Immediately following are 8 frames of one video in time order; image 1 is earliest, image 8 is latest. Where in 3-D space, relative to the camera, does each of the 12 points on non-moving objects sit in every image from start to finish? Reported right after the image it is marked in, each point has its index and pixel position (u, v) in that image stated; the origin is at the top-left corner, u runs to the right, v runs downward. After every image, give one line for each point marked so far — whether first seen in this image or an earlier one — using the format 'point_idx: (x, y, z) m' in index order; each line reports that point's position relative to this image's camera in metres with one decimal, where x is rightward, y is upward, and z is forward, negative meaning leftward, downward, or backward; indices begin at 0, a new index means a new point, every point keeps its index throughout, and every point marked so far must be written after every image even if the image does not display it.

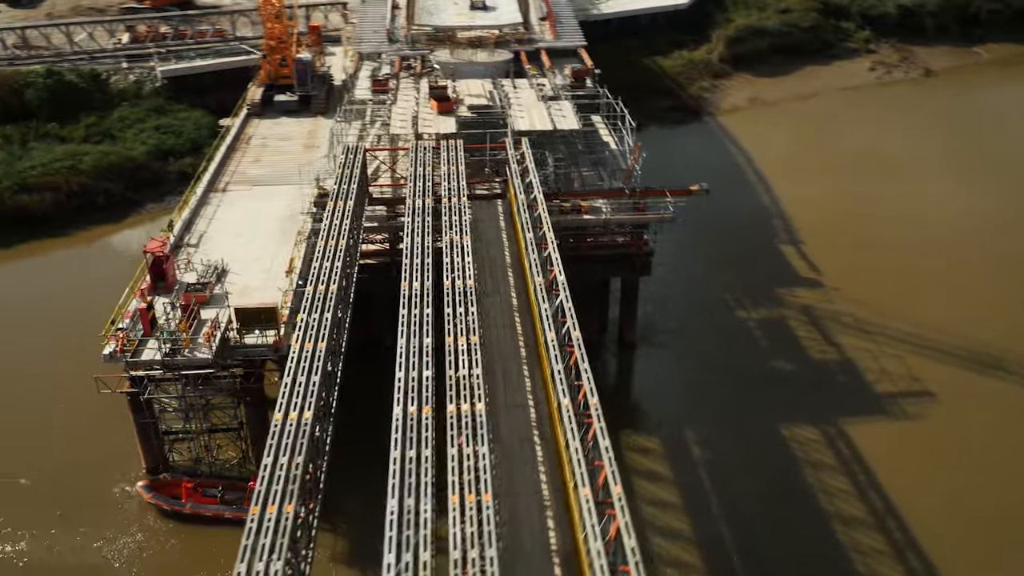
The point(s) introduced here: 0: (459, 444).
0: (-1.1, -3.0, +16.6) m
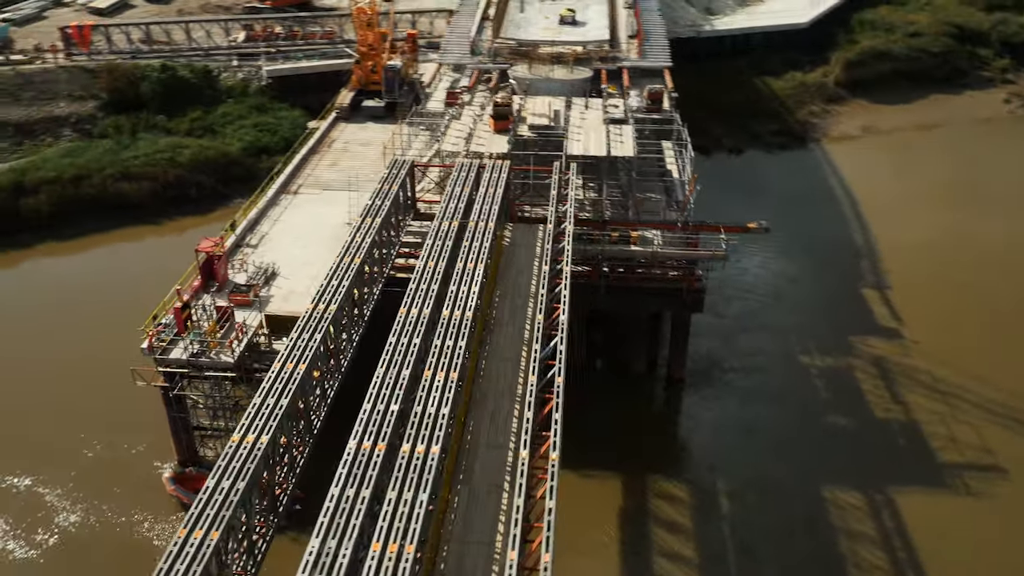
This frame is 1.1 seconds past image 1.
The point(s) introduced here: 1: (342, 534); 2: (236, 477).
0: (-2.1, -3.7, +16.2) m
1: (-3.1, -4.3, +15.3) m
2: (-5.3, -3.6, +16.5) m
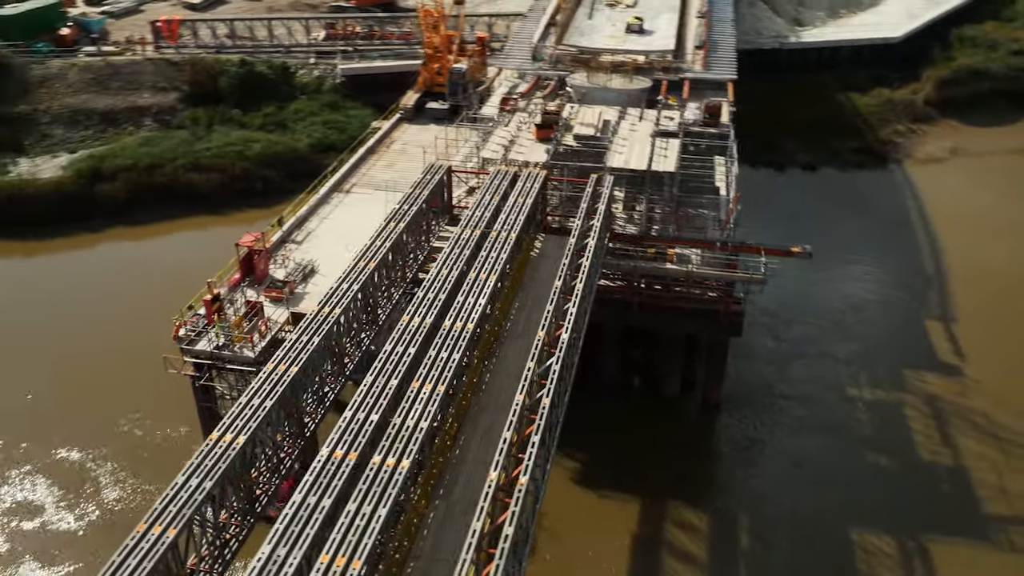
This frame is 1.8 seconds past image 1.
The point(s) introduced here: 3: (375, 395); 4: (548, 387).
0: (-2.8, -3.9, +16.0) m
1: (-3.9, -4.4, +15.2) m
2: (-5.9, -3.6, +16.7) m
3: (-3.0, -2.3, +18.9) m
4: (+0.7, -2.1, +19.2) m
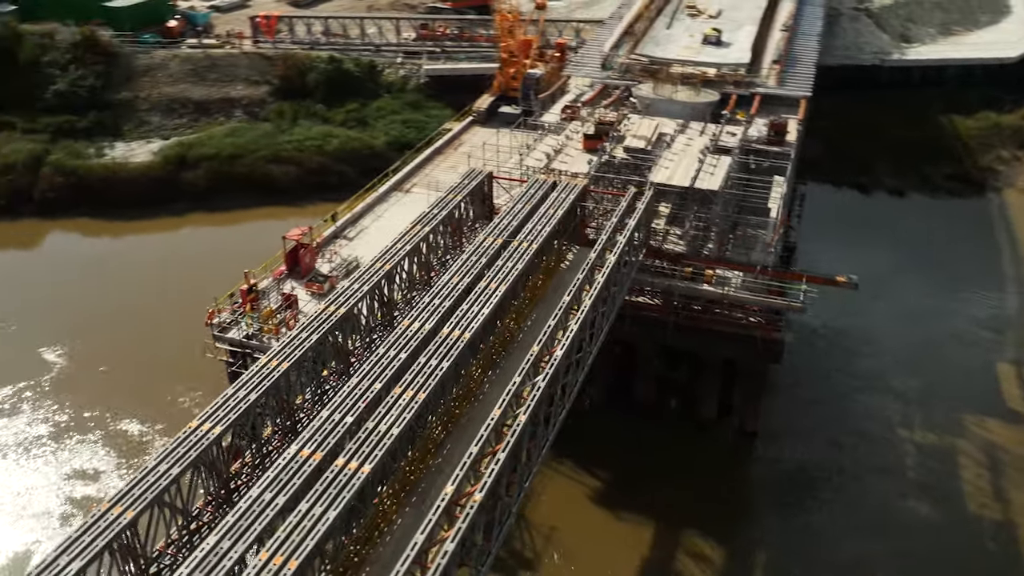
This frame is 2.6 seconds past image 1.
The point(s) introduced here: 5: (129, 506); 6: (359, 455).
0: (-3.6, -3.9, +16.2) m
1: (-4.9, -4.4, +15.5) m
2: (-6.6, -3.4, +17.2) m
3: (-3.4, -2.4, +19.1) m
4: (+0.3, -2.5, +18.9) m
5: (-7.0, -4.0, +16.2) m
6: (-3.0, -3.3, +17.3) m
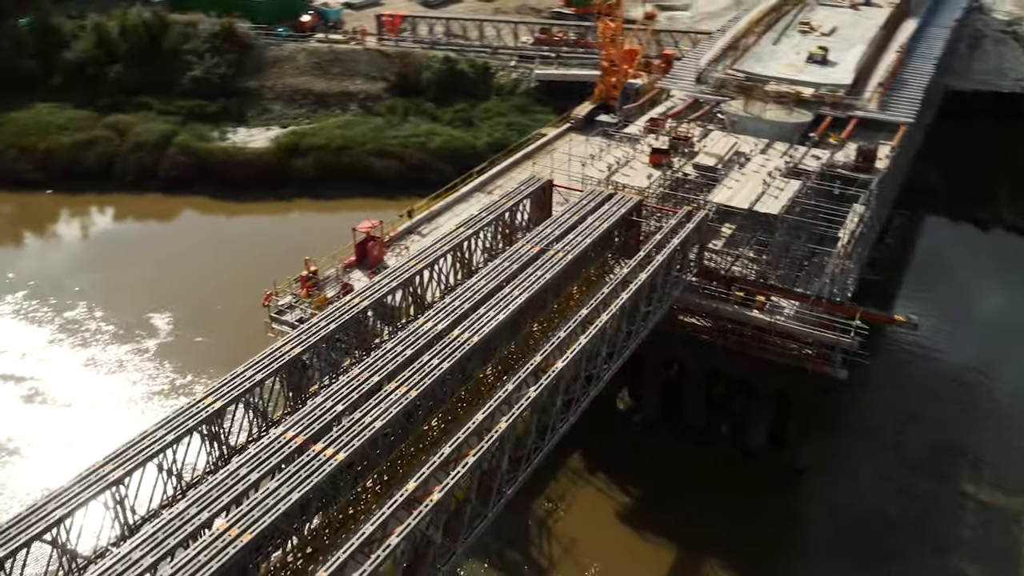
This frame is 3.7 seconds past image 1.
0: (-4.4, -3.7, +17.0) m
1: (-5.7, -4.1, +16.6) m
2: (-7.1, -3.0, +18.5) m
3: (-3.6, -2.3, +19.9) m
4: (+0.1, -2.7, +19.1) m
5: (-7.7, -3.5, +17.5) m
6: (-3.5, -3.2, +18.1) m
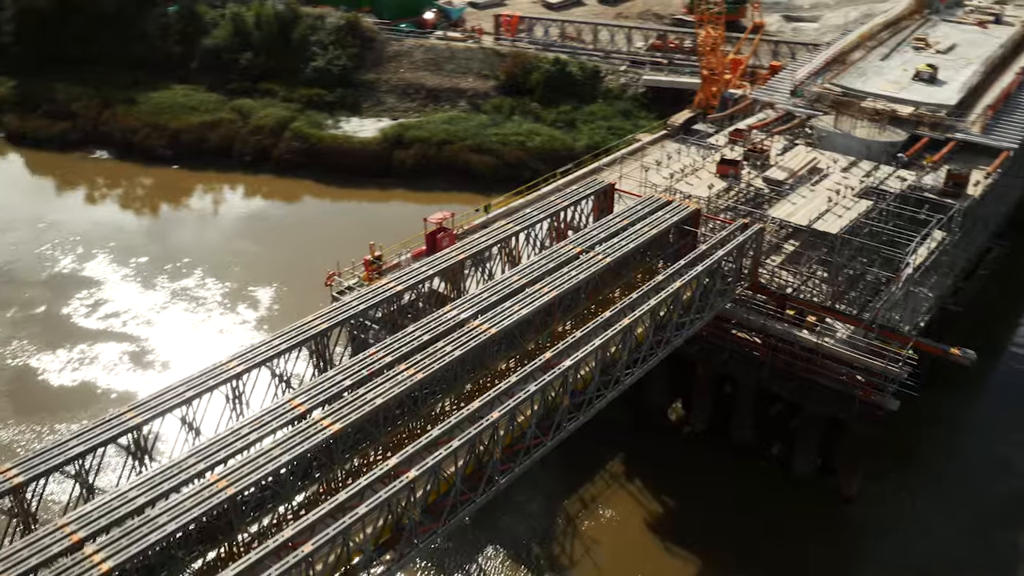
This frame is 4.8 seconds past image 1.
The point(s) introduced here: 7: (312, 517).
0: (-4.8, -3.2, +18.2) m
1: (-6.2, -3.5, +17.9) m
2: (-7.2, -2.3, +20.1) m
3: (-3.4, -1.8, +20.9) m
4: (0.0, -2.5, +19.5) m
5: (-8.0, -2.7, +19.2) m
6: (-3.7, -2.7, +19.1) m
7: (-3.8, -4.3, +16.5) m
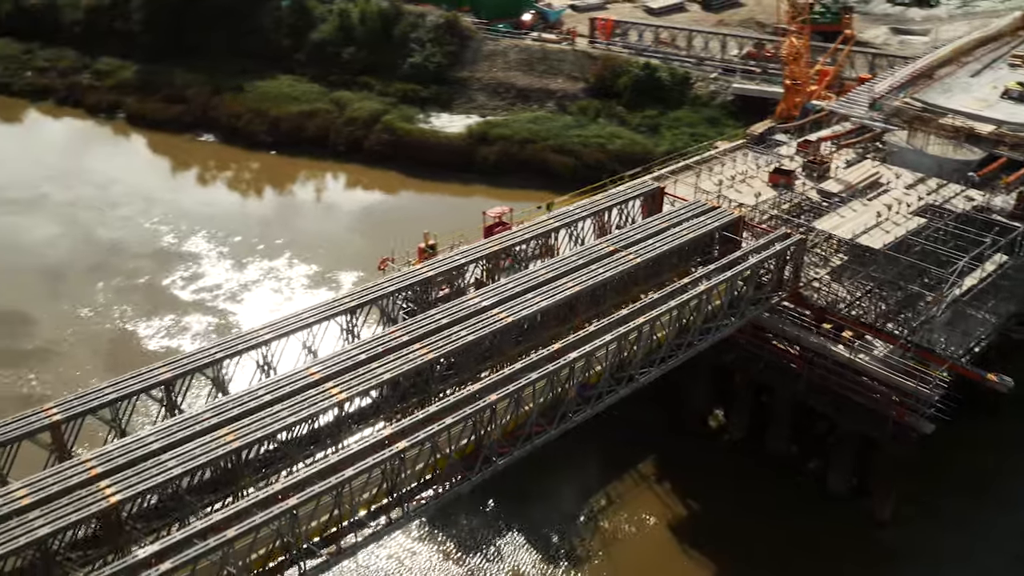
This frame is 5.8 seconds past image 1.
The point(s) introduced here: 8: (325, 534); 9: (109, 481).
0: (-4.9, -2.7, +19.6) m
1: (-6.4, -2.8, +19.5) m
2: (-7.0, -1.6, +21.8) m
3: (-3.2, -1.4, +22.1) m
4: (0.0, -2.3, +20.3) m
5: (-7.9, -2.0, +21.0) m
6: (-3.7, -2.3, +20.4) m
7: (-4.2, -3.8, +17.8) m
8: (-3.9, -5.2, +18.6) m
9: (-7.9, -3.8, +17.4) m
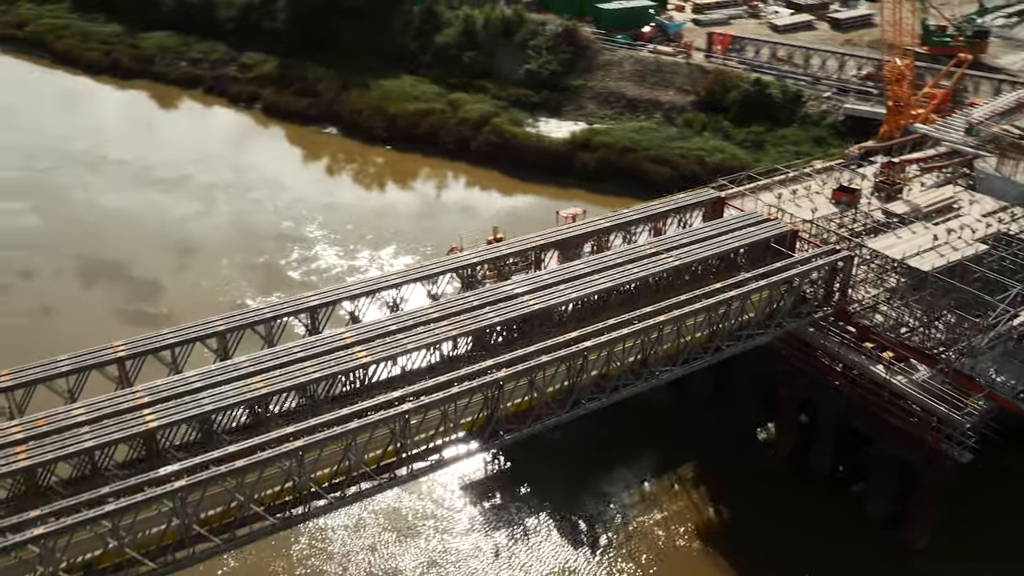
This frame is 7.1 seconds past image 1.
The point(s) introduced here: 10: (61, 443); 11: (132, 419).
0: (-4.7, -1.9, +21.7) m
1: (-6.2, -1.9, +21.9) m
2: (-6.4, -0.7, +24.2) m
3: (-2.5, -0.8, +23.9) m
4: (+0.3, -2.0, +21.7) m
5: (-7.5, -1.0, +23.6) m
6: (-3.4, -1.6, +22.3) m
7: (-4.4, -3.0, +19.9) m
8: (-4.1, -4.5, +20.5) m
9: (-8.1, -2.7, +20.0) m
10: (-9.6, -3.3, +18.9) m
11: (-8.5, -2.9, +19.7) m
